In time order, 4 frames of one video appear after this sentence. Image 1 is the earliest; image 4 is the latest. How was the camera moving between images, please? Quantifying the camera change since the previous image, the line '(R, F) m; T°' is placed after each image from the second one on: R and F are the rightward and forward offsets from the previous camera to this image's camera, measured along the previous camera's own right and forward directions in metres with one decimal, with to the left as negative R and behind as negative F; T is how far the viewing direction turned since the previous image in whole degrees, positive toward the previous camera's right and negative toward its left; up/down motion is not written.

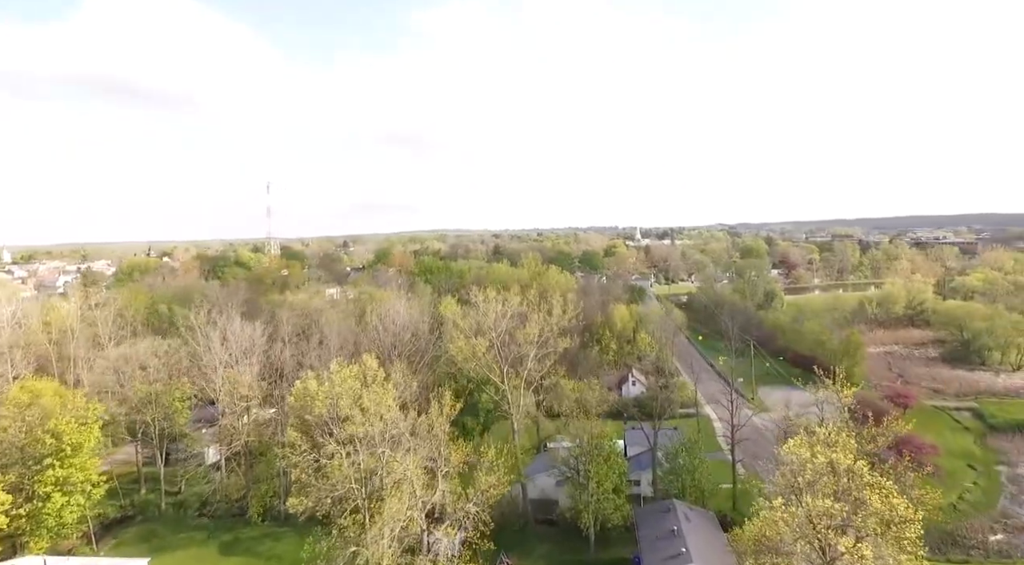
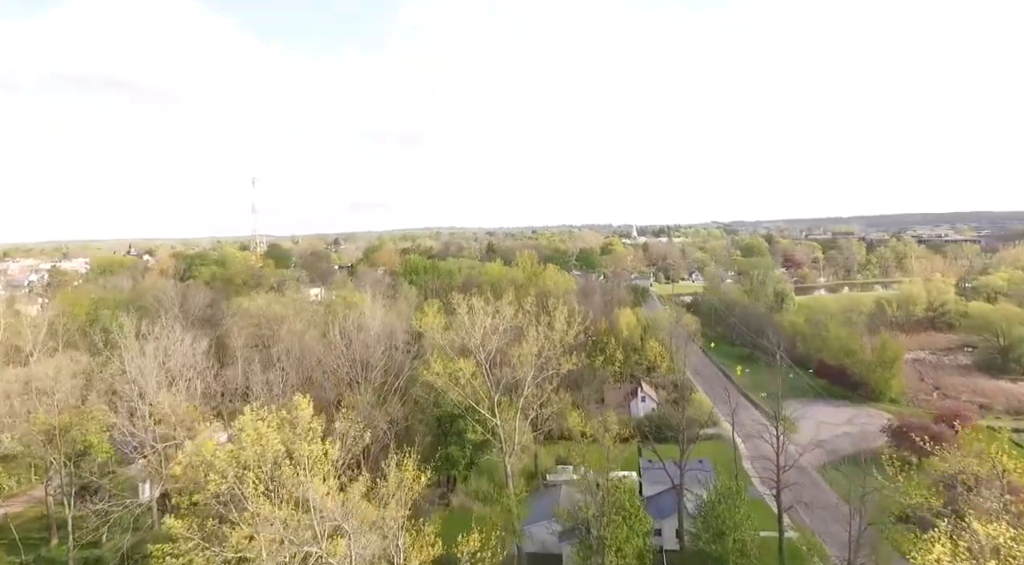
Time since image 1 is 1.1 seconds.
(0.0, +4.5) m; +1°
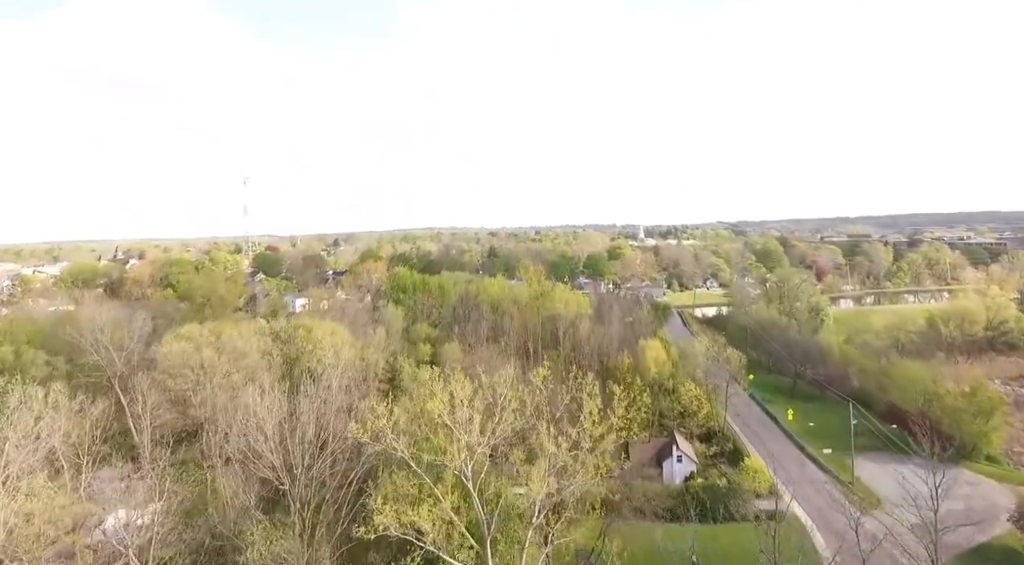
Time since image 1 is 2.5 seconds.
(0.0, +6.8) m; 0°
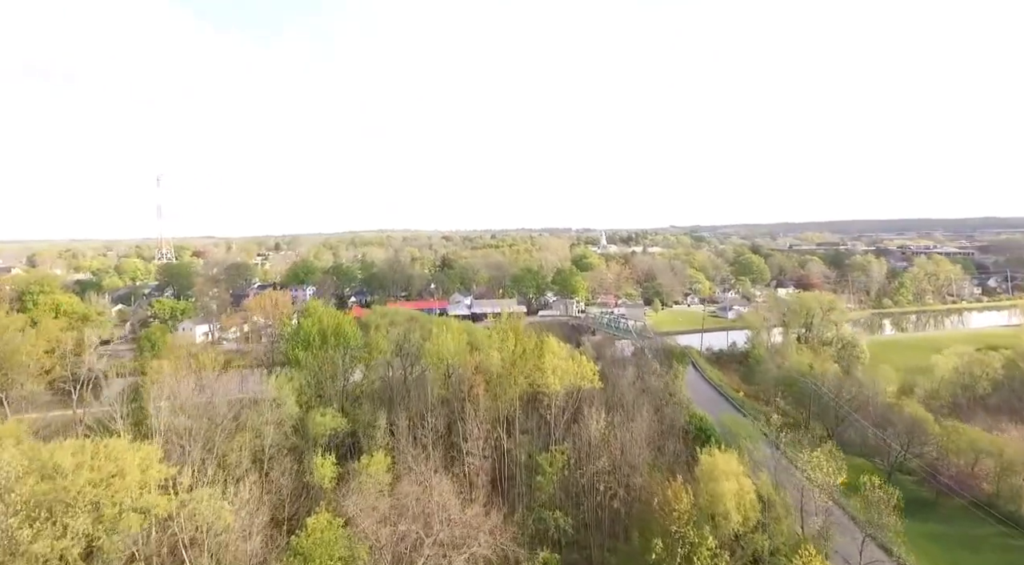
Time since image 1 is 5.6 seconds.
(-0.4, +14.0) m; +4°
